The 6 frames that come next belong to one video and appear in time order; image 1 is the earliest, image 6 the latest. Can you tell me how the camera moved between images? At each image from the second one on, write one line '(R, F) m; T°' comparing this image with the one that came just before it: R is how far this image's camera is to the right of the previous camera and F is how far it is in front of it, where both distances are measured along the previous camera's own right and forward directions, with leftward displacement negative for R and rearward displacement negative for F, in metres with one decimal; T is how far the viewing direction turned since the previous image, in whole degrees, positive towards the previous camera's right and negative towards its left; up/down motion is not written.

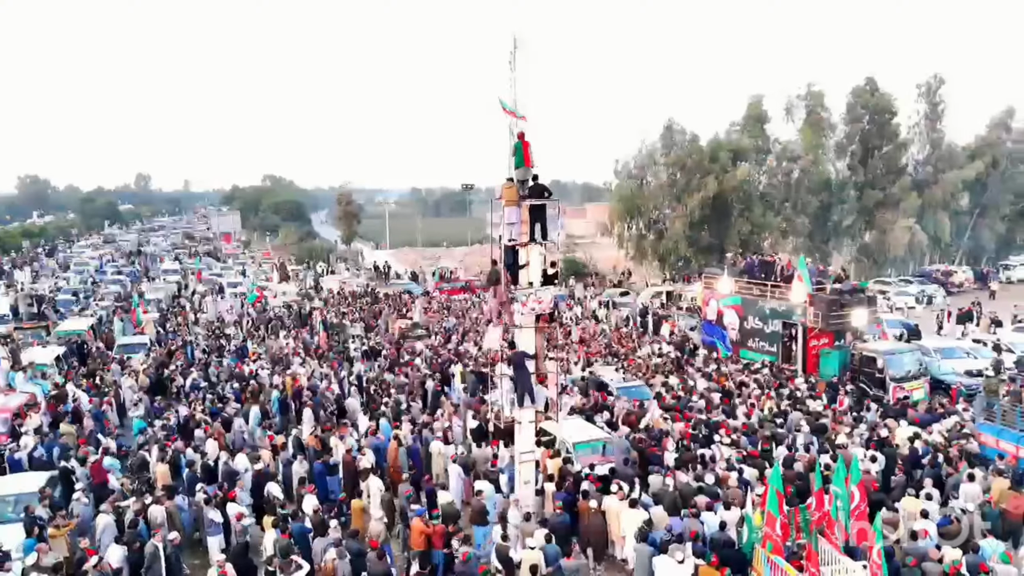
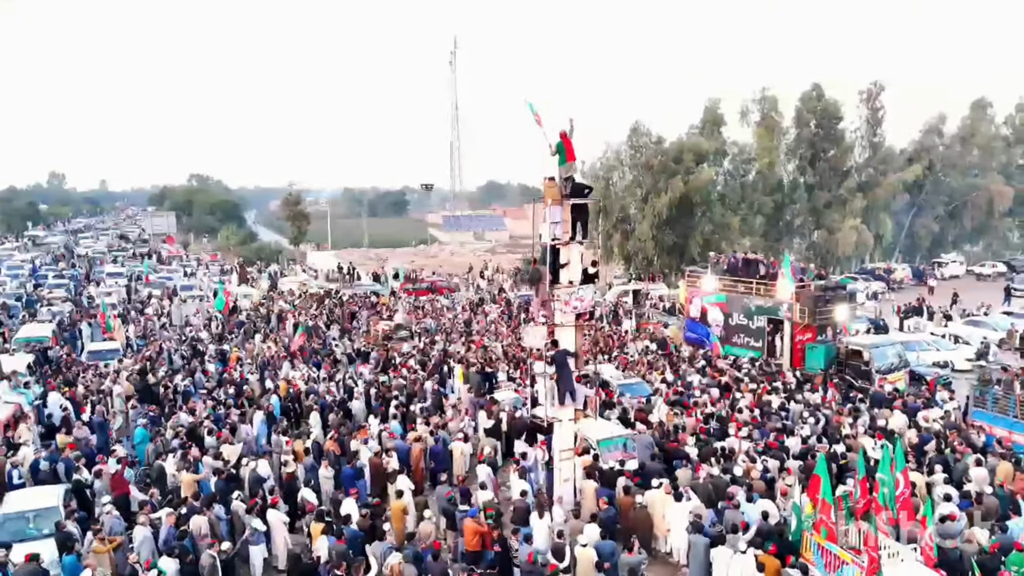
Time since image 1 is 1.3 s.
(-1.3, 0.0) m; +5°
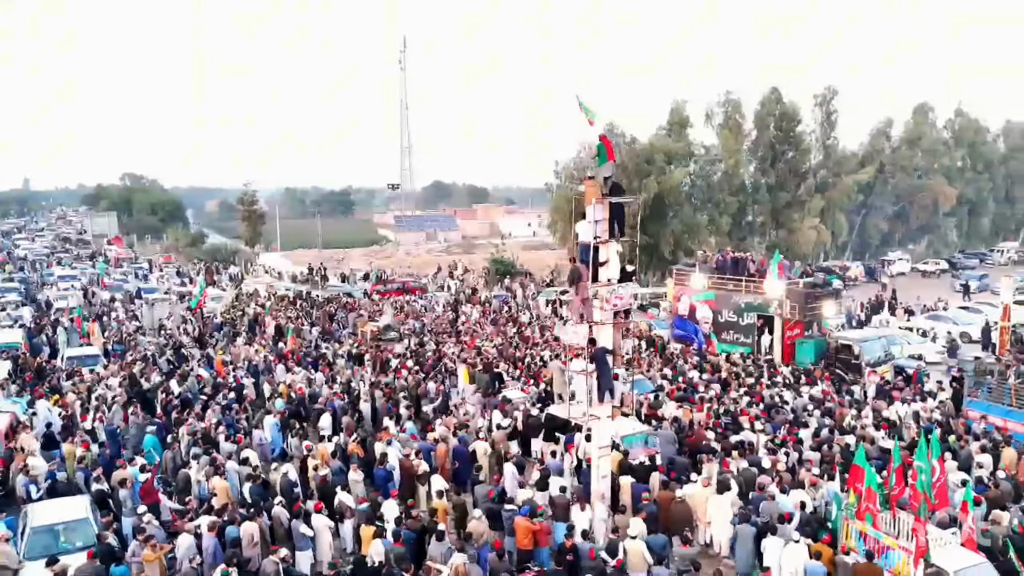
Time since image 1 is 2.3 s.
(-1.2, 0.0) m; +4°
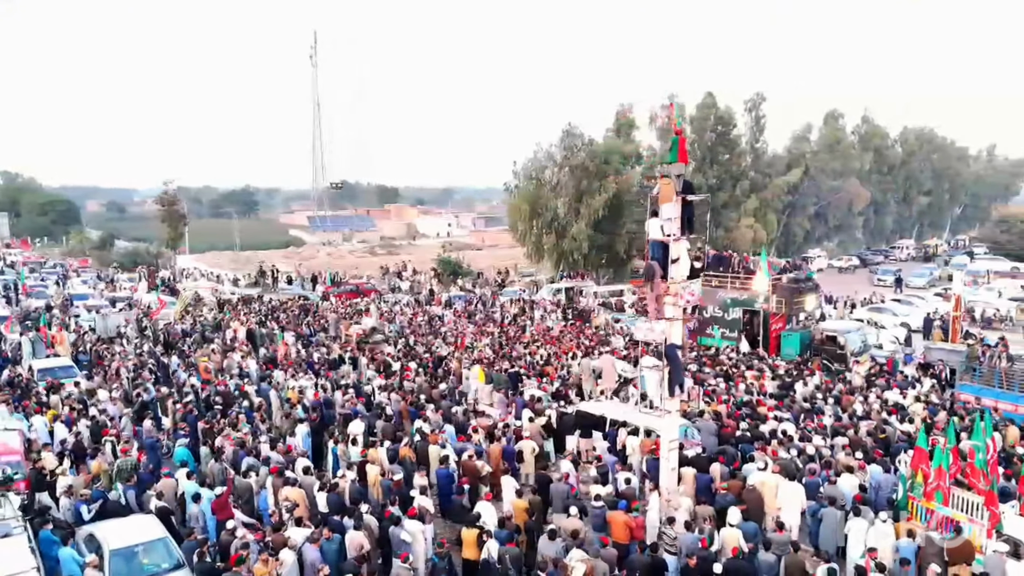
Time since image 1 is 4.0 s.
(-2.2, +0.1) m; +7°
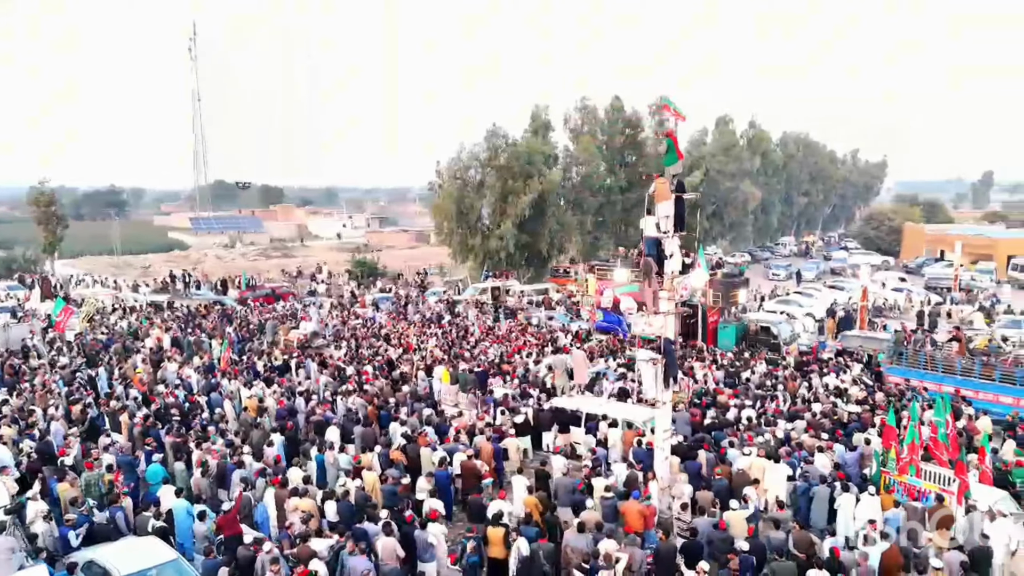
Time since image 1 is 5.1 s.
(-1.5, +0.1) m; +9°
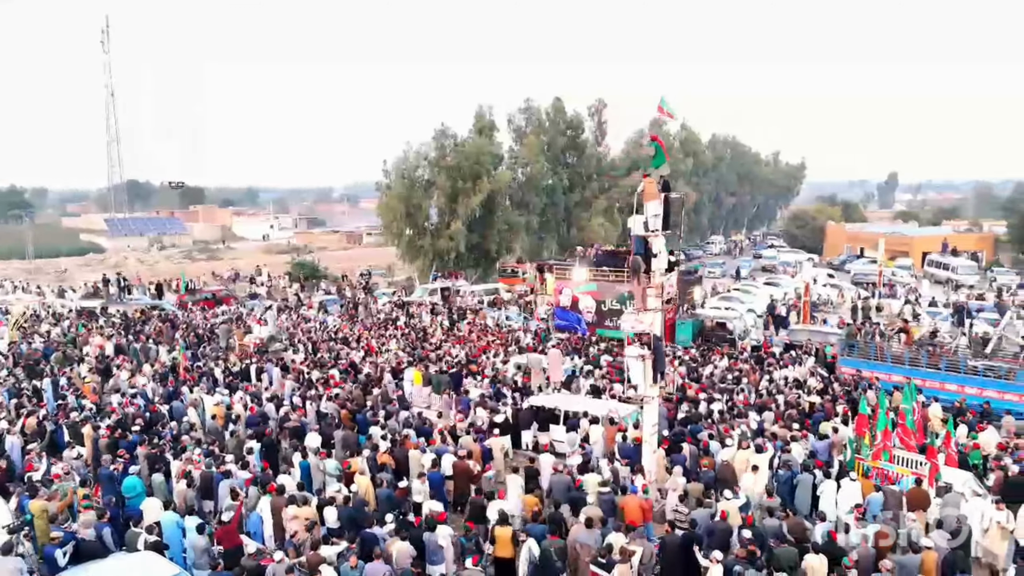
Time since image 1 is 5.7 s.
(-0.9, 0.0) m; +6°
